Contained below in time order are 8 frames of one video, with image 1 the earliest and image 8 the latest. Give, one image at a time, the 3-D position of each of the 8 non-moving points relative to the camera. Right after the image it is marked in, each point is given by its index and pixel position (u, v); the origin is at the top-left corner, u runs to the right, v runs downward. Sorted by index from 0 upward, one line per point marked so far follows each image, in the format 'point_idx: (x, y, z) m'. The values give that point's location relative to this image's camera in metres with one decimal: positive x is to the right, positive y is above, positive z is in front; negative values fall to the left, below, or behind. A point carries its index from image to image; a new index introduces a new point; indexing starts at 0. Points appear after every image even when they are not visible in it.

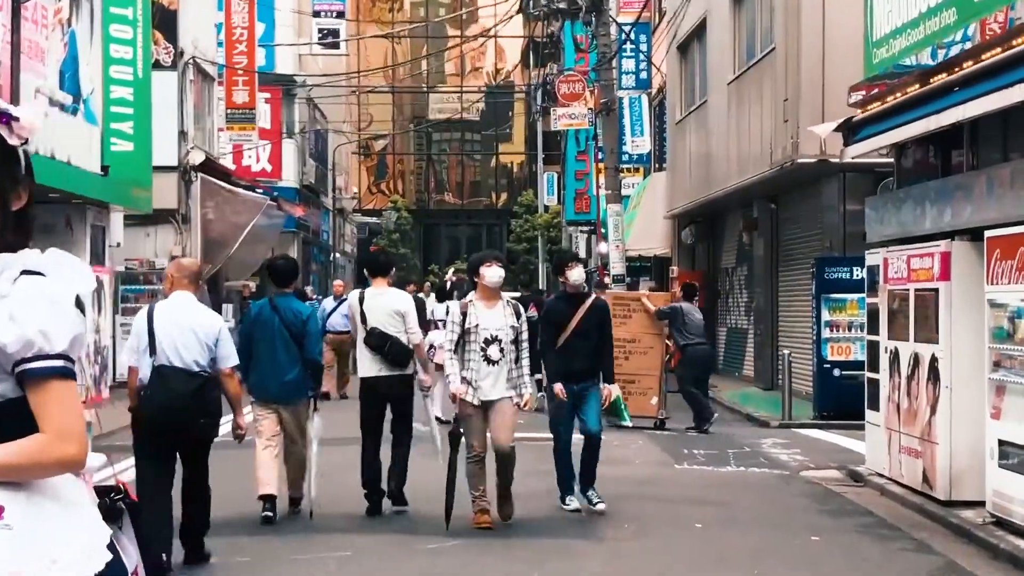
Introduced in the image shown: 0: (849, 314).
0: (+3.6, -0.3, +16.2) m
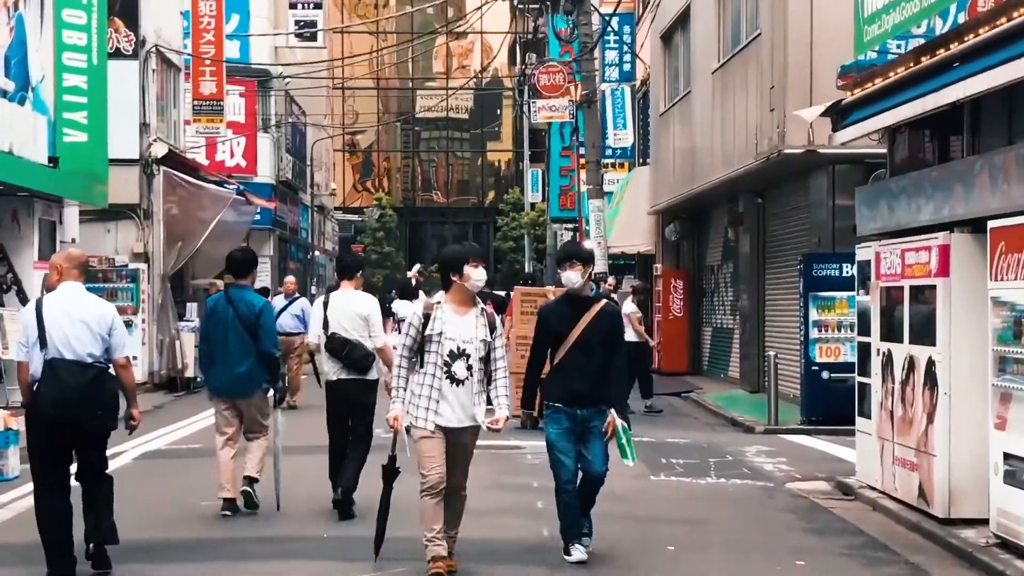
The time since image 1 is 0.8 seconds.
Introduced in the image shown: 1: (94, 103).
0: (+3.3, -0.3, +15.3) m
1: (-5.1, +2.3, +18.4) m
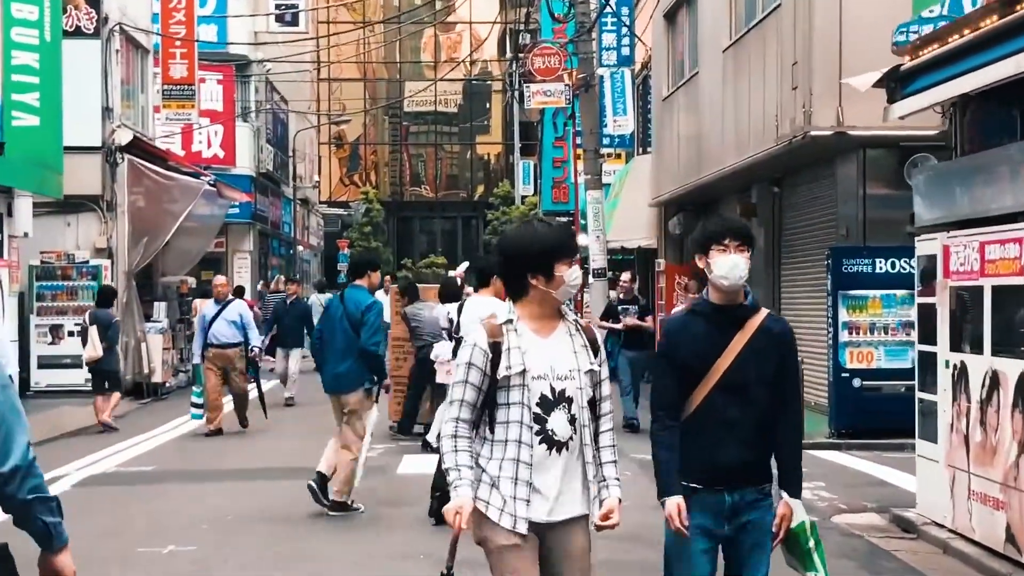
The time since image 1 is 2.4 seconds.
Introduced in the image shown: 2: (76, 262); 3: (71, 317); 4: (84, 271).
0: (+3.3, -0.2, +13.7) m
1: (-5.2, +2.3, +16.8) m
2: (-5.6, +0.3, +19.4) m
3: (-5.6, -0.4, +19.2) m
4: (-5.4, +0.2, +19.2) m
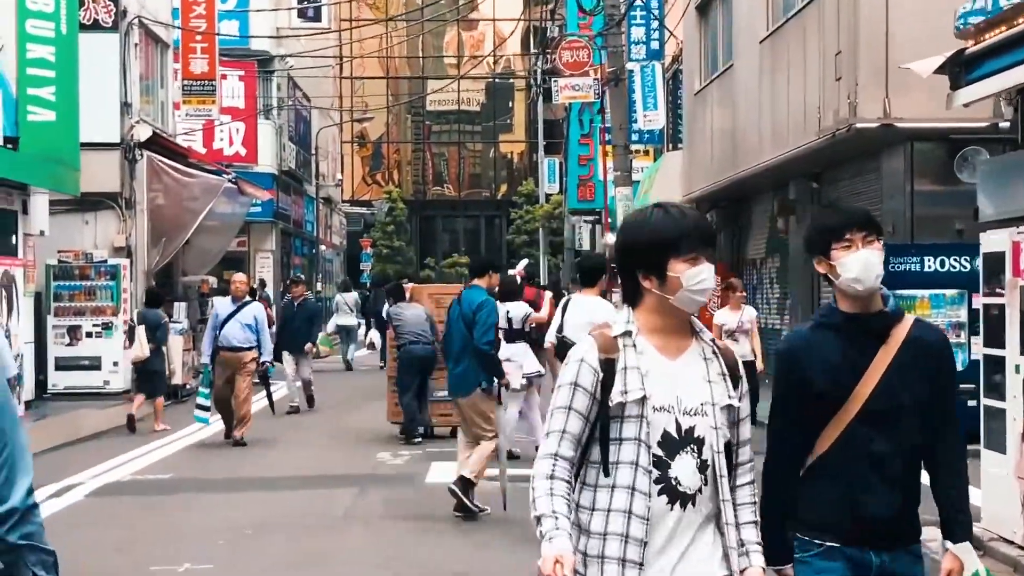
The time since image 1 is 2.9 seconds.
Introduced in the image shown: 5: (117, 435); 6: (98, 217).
0: (+3.5, -0.2, +13.1) m
1: (-4.9, +2.3, +16.3) m
2: (-5.2, +0.3, +18.9) m
3: (-5.2, -0.4, +18.7) m
4: (-5.1, +0.2, +18.7) m
5: (-4.2, -1.5, +16.0) m
6: (-5.3, +0.9, +19.6) m
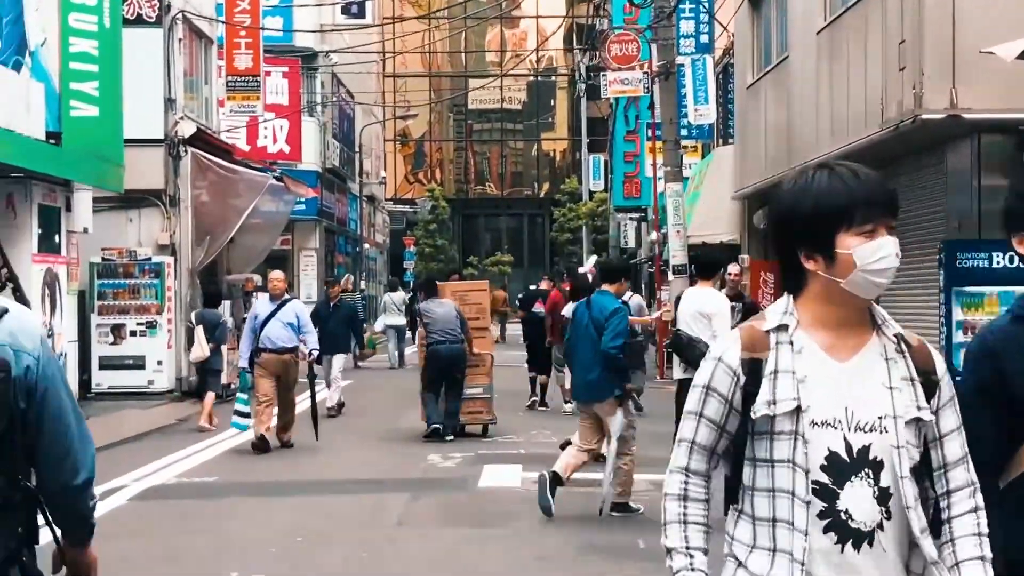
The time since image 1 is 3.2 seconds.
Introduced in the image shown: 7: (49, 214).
0: (+4.0, -0.2, +12.7) m
1: (-4.3, +2.3, +16.0) m
2: (-4.6, +0.4, +18.7) m
3: (-4.6, -0.3, +18.5) m
4: (-4.5, +0.2, +18.5) m
5: (-3.6, -1.5, +15.7) m
6: (-4.7, +0.9, +19.3) m
7: (-4.6, +0.7, +15.1) m
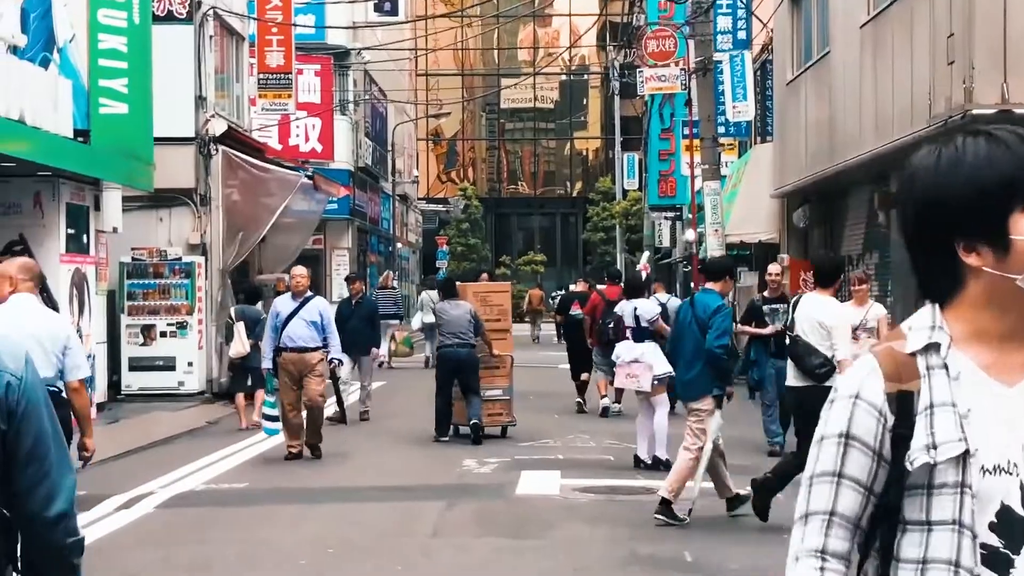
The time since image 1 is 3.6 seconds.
0: (+4.3, -0.2, +12.2) m
1: (-3.9, +2.3, +15.8) m
2: (-4.2, +0.4, +18.4) m
3: (-4.2, -0.3, +18.3) m
4: (-4.0, +0.2, +18.2) m
5: (-3.3, -1.5, +15.4) m
6: (-4.3, +0.9, +19.1) m
7: (-4.3, +0.7, +14.8) m
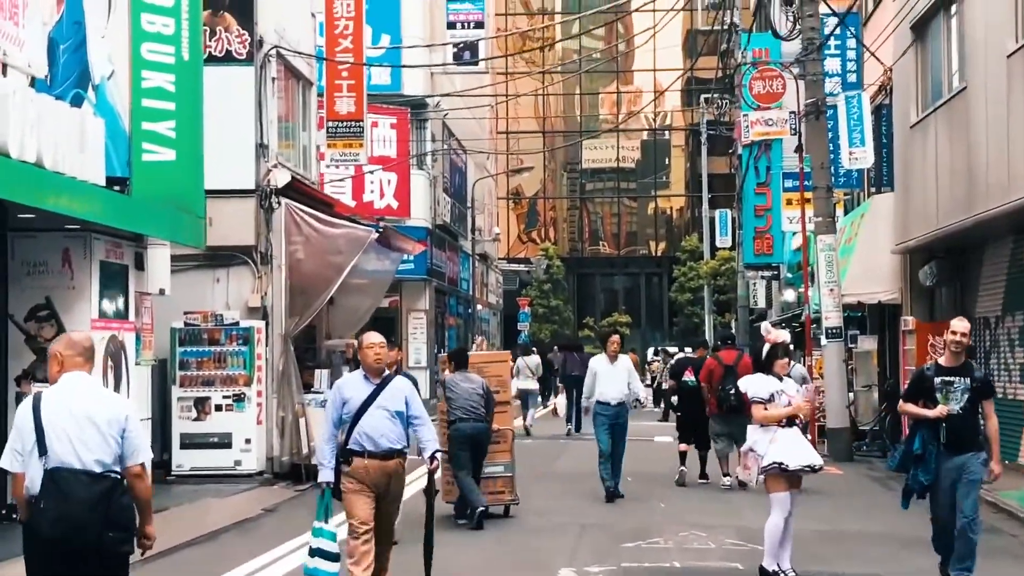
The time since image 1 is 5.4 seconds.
0: (+5.0, -0.7, +9.9) m
1: (-3.0, +1.6, +14.0) m
2: (-3.1, -0.4, +16.6) m
3: (-3.2, -1.1, +16.4) m
4: (-3.0, -0.5, +16.4) m
5: (-2.4, -2.2, +13.5) m
6: (-3.2, +0.2, +17.3) m
7: (-3.4, +0.1, +13.0) m
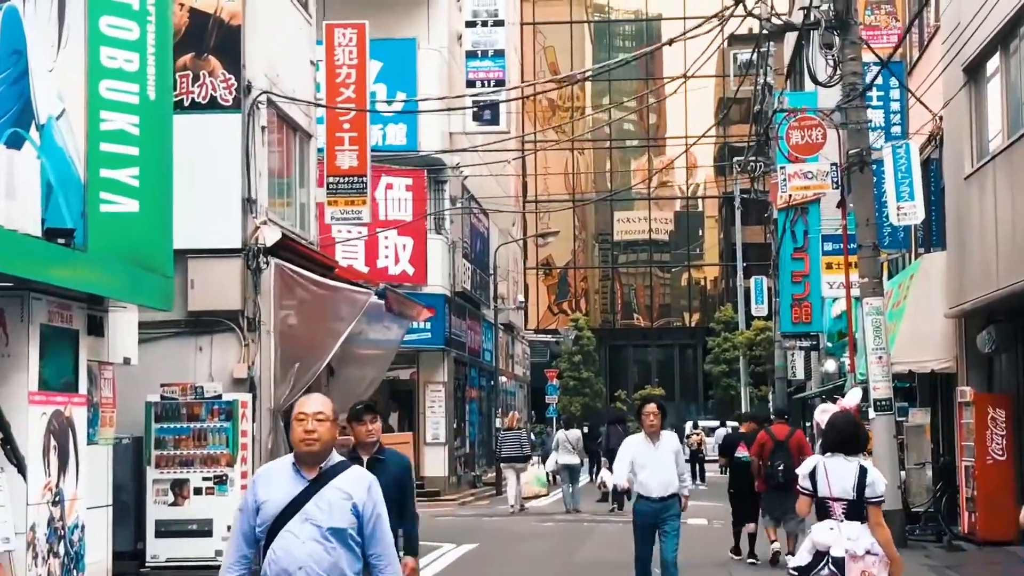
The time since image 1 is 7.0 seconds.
0: (+5.0, -1.0, +8.1) m
1: (-3.0, +1.1, +12.5) m
2: (-3.0, -1.1, +14.9) m
3: (-3.1, -1.8, +14.7) m
4: (-2.9, -1.2, +14.7) m
5: (-2.3, -2.7, +11.7) m
6: (-3.1, -0.6, +15.6) m
7: (-3.4, -0.4, +11.4) m
